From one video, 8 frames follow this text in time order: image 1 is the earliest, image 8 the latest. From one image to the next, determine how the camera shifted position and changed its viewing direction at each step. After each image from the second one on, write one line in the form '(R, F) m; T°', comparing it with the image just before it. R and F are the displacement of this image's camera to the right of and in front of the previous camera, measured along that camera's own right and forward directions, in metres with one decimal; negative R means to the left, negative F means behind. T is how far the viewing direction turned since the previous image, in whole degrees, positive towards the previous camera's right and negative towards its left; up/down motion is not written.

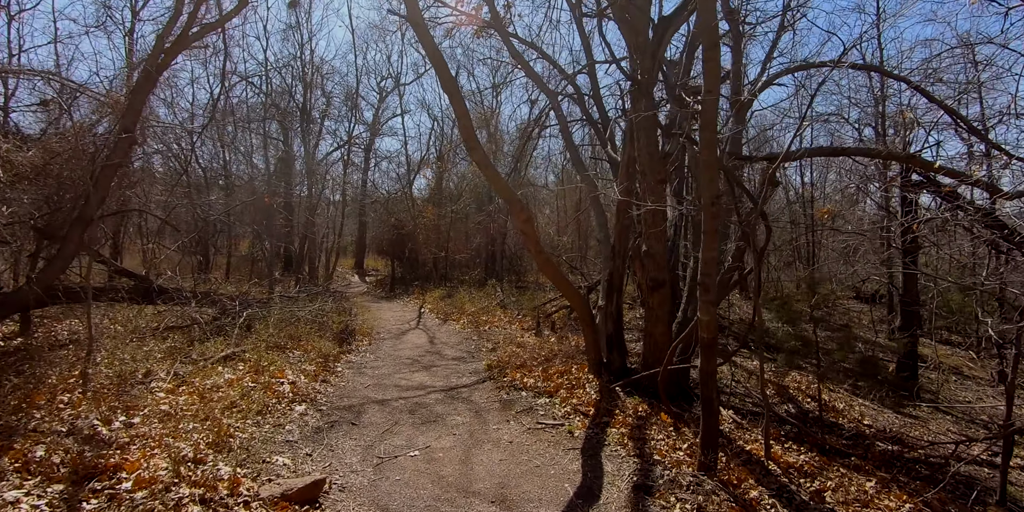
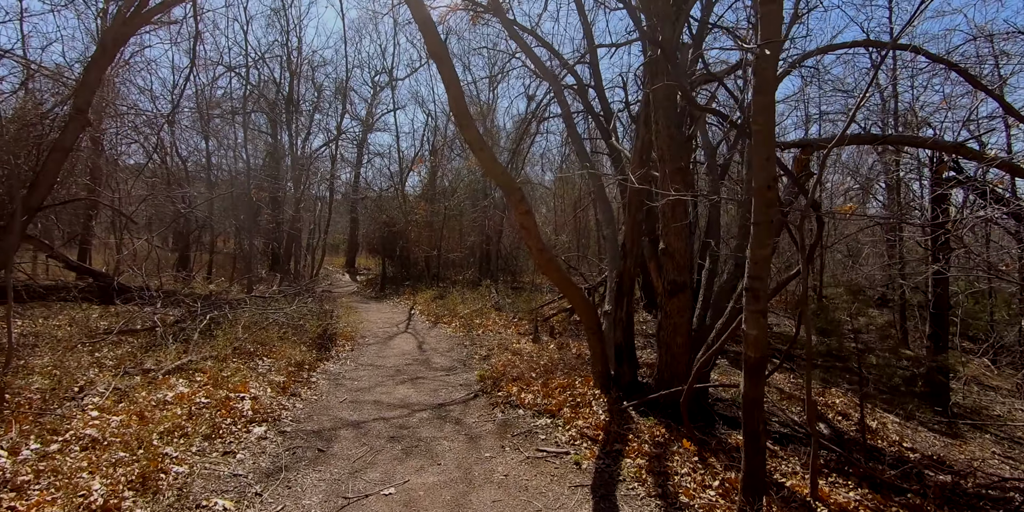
(0.0, +0.7) m; +1°
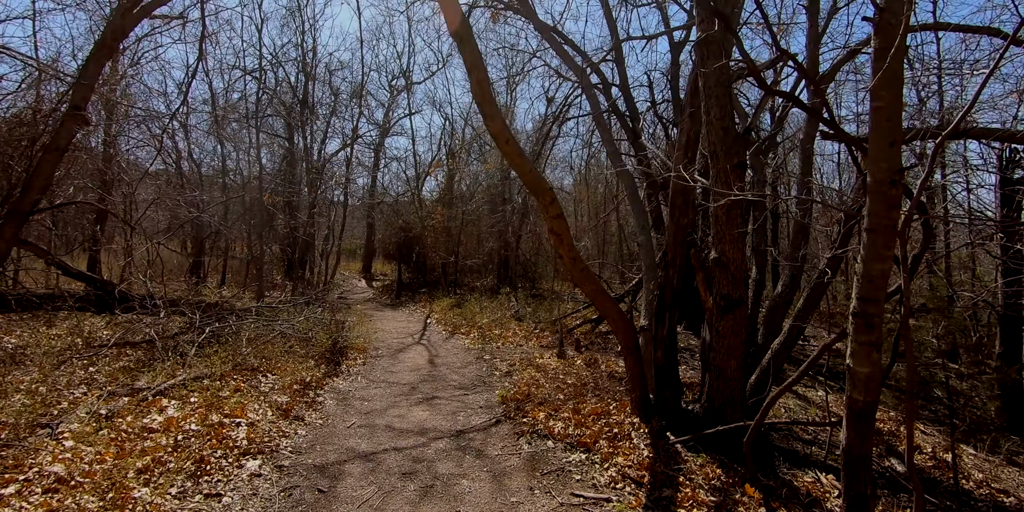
(-0.1, +0.6) m; -2°
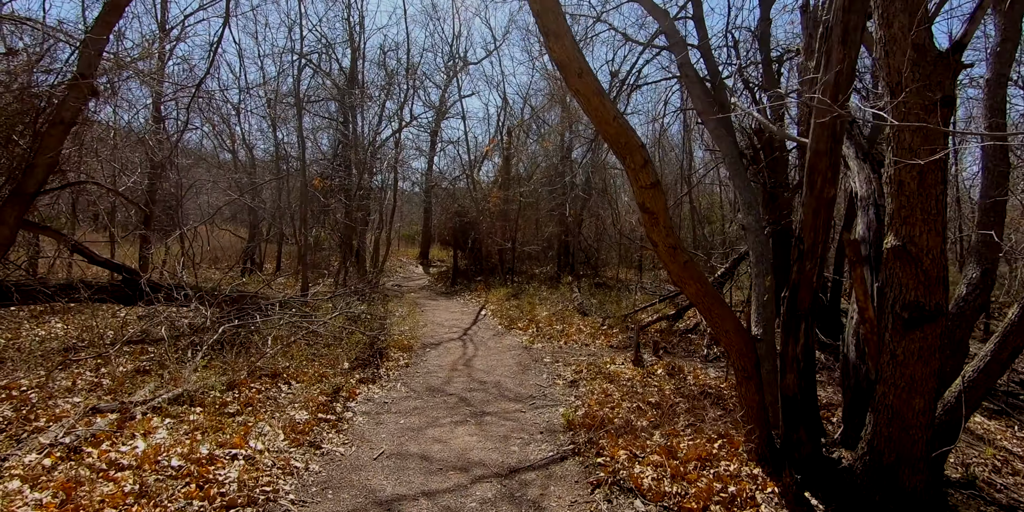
(-0.1, +1.2) m; -6°
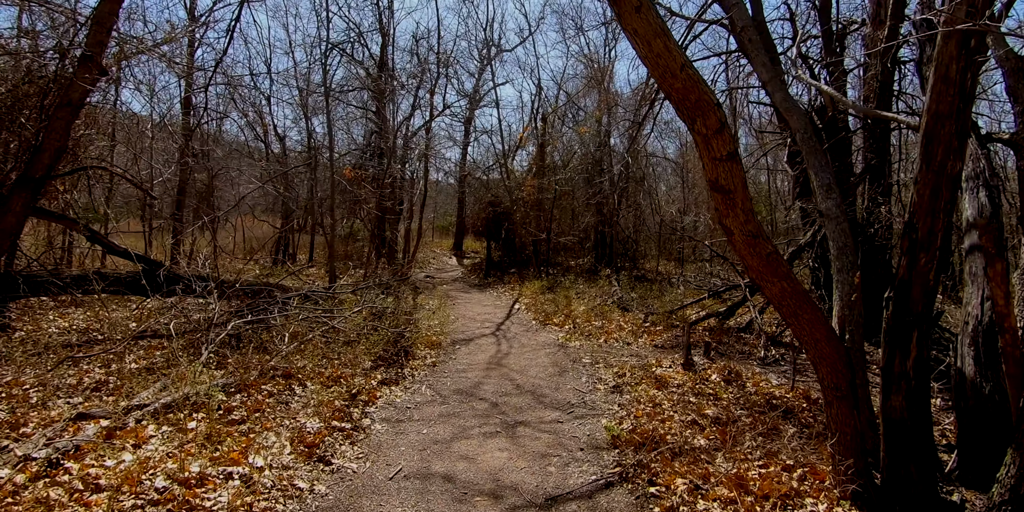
(0.0, +0.6) m; -4°
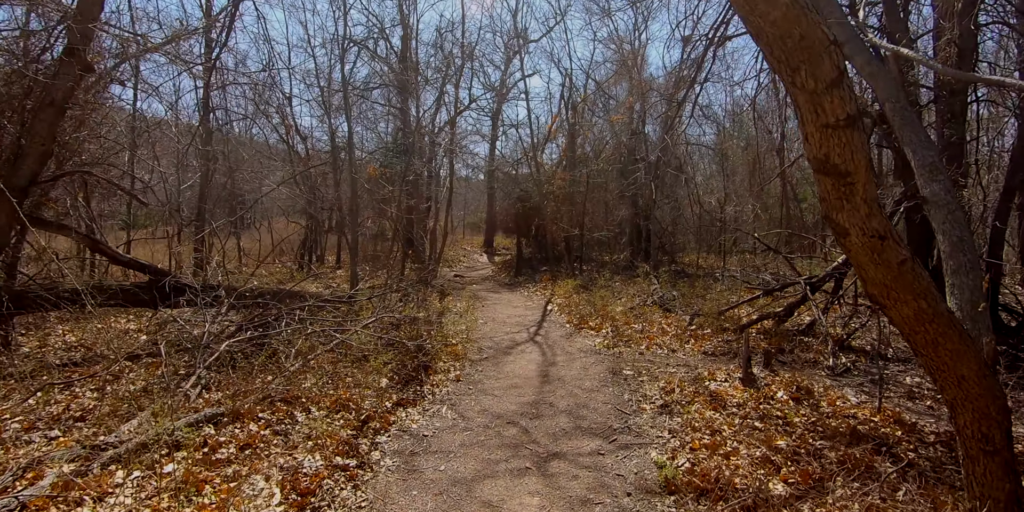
(0.0, +0.7) m; -3°
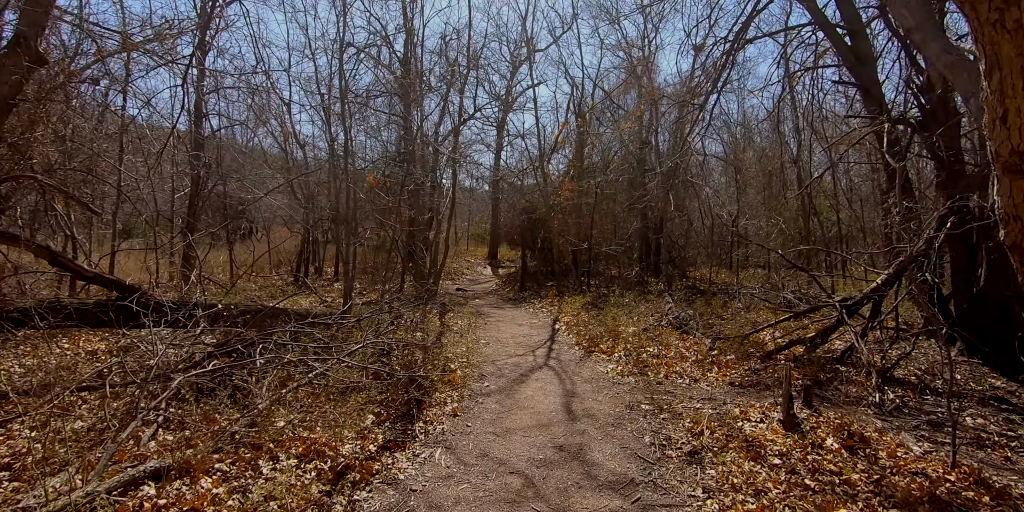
(0.0, +0.6) m; 0°
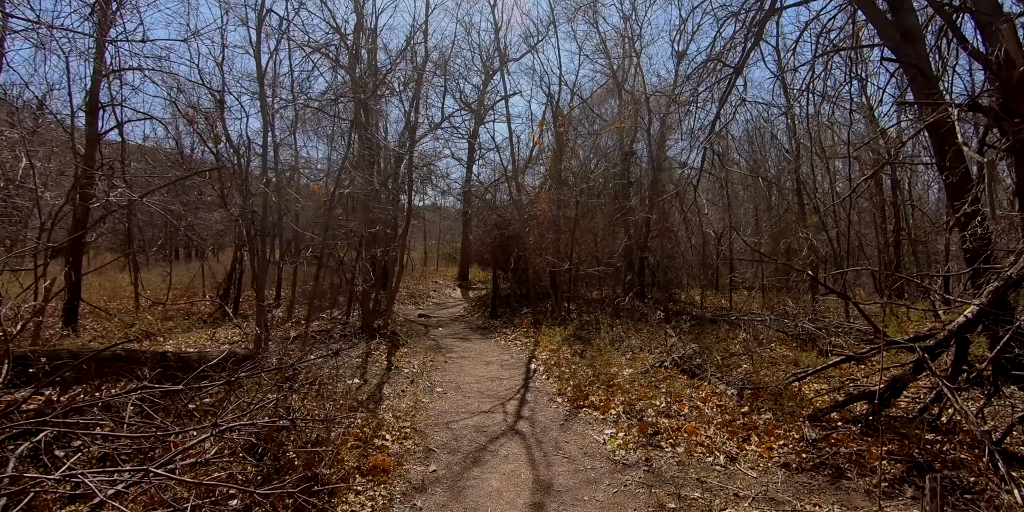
(+0.1, +1.9) m; +3°
